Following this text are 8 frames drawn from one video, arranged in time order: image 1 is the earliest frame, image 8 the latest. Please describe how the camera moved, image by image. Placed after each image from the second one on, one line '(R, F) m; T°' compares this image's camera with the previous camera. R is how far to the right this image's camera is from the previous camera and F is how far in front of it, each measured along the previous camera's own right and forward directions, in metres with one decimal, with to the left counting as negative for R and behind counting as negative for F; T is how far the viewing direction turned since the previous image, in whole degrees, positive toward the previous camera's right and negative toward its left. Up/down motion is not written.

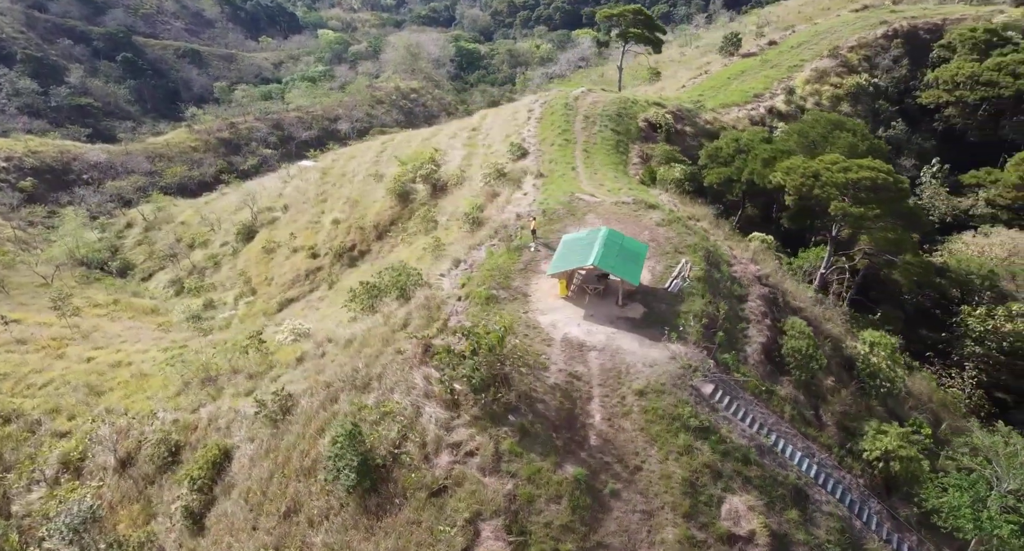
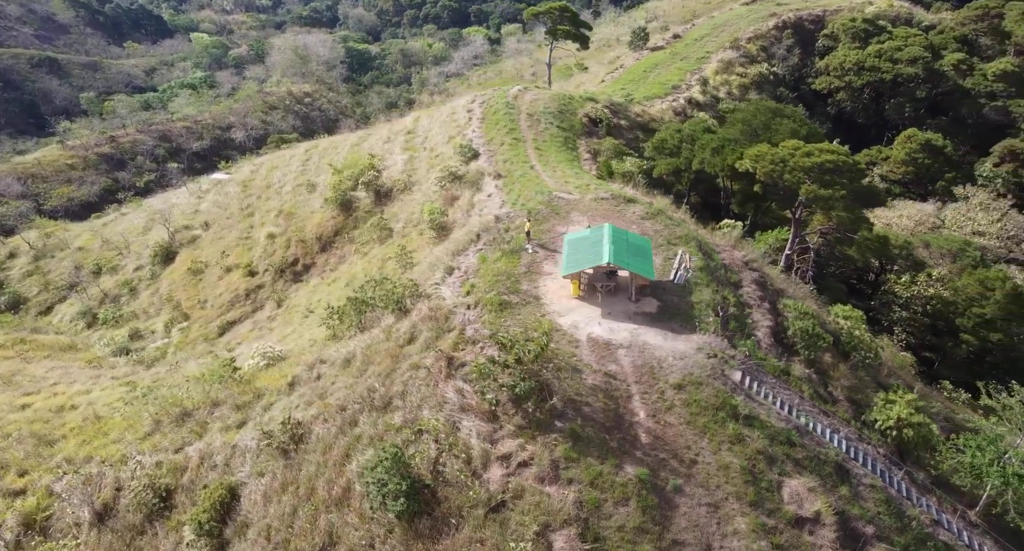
(-2.6, +0.5) m; +7°
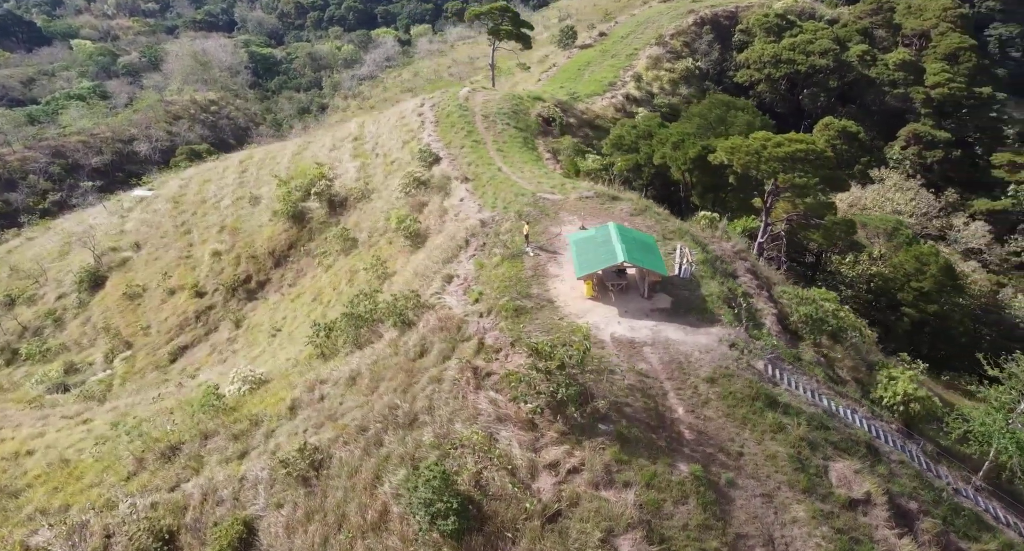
(-2.2, +0.4) m; +6°
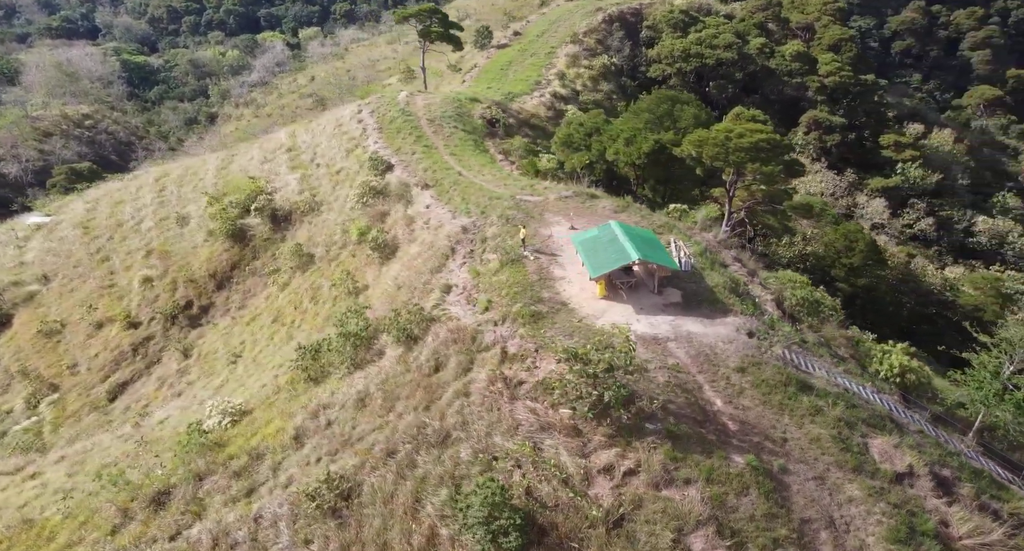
(-2.5, +0.5) m; +7°
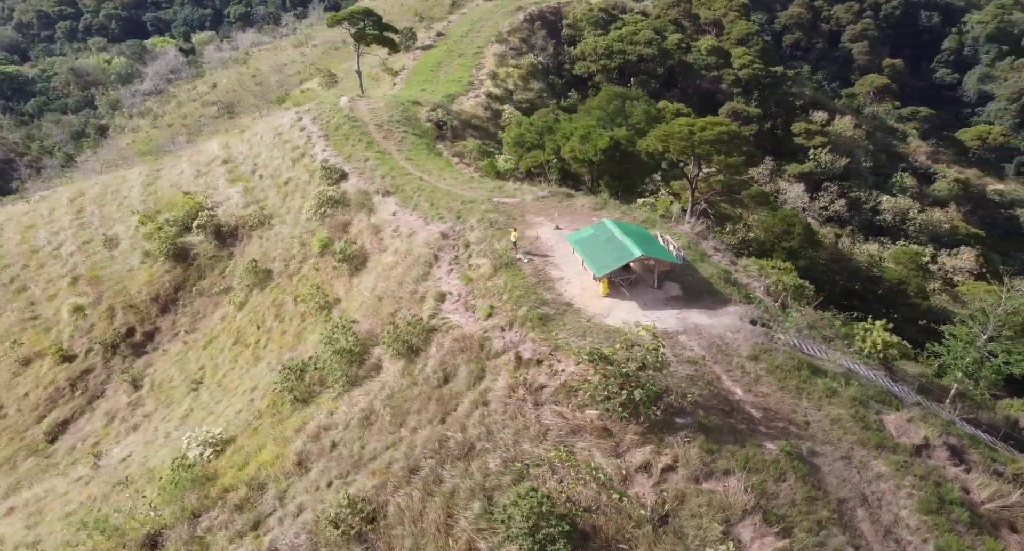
(-2.0, +0.4) m; +6°
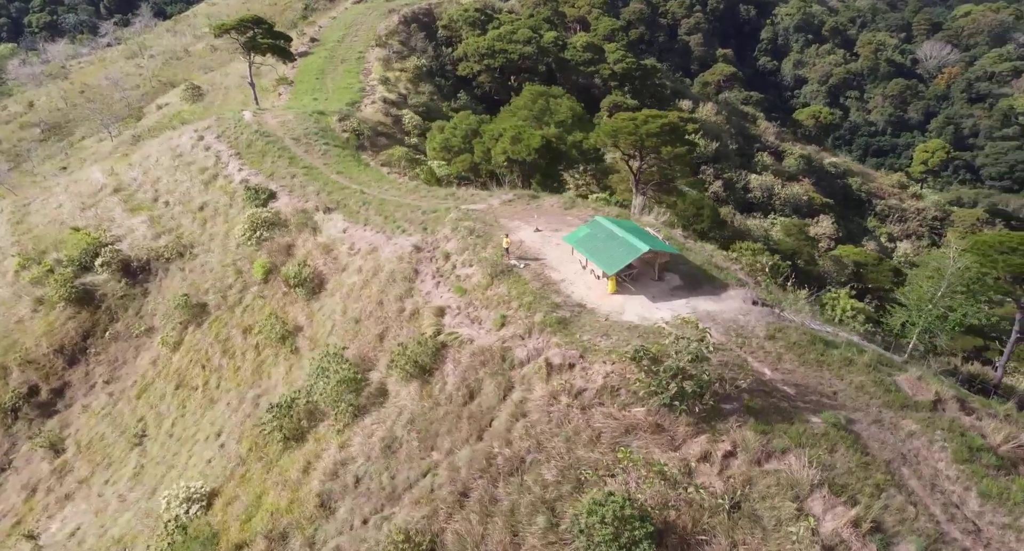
(-3.2, +0.7) m; +10°
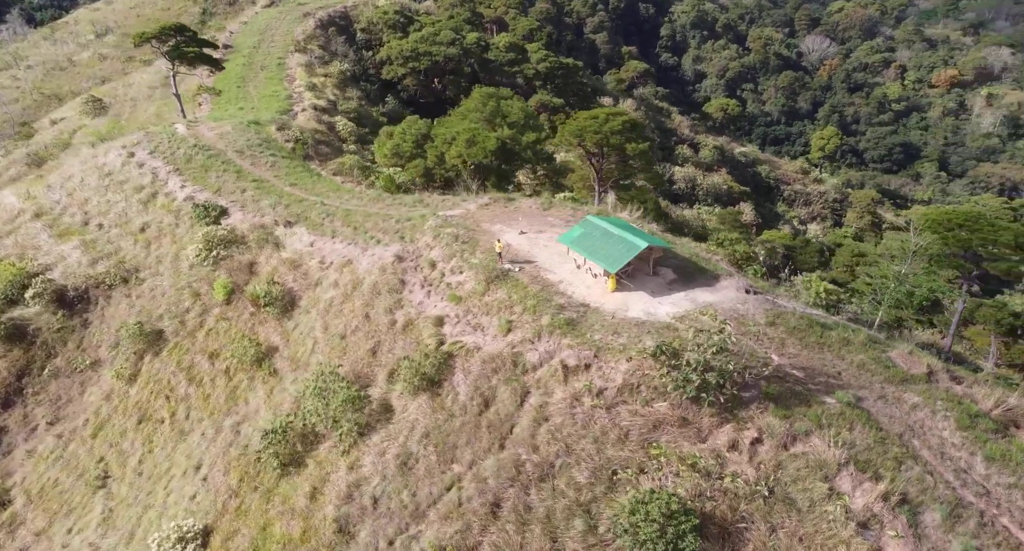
(-2.0, +0.3) m; +6°
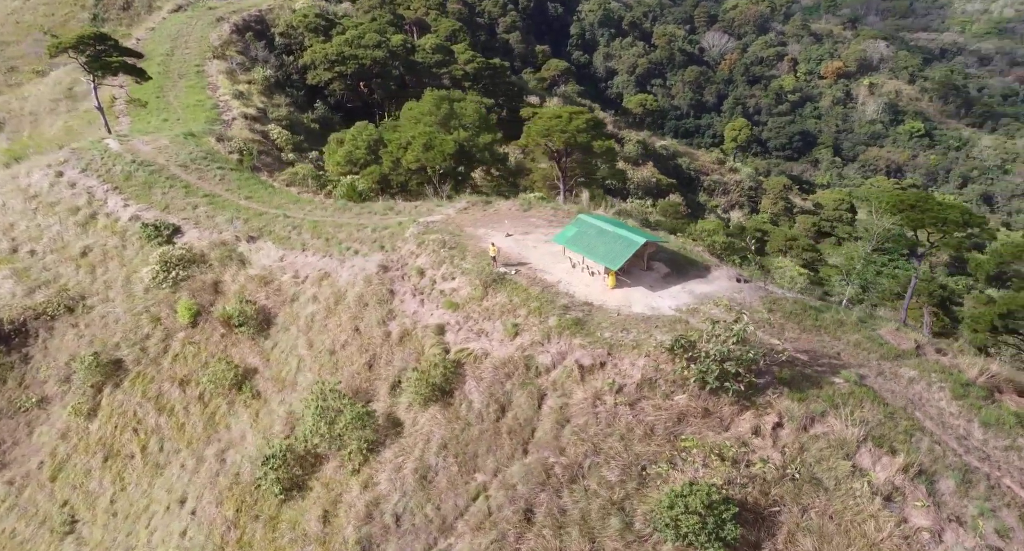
(-1.9, +0.3) m; +6°
